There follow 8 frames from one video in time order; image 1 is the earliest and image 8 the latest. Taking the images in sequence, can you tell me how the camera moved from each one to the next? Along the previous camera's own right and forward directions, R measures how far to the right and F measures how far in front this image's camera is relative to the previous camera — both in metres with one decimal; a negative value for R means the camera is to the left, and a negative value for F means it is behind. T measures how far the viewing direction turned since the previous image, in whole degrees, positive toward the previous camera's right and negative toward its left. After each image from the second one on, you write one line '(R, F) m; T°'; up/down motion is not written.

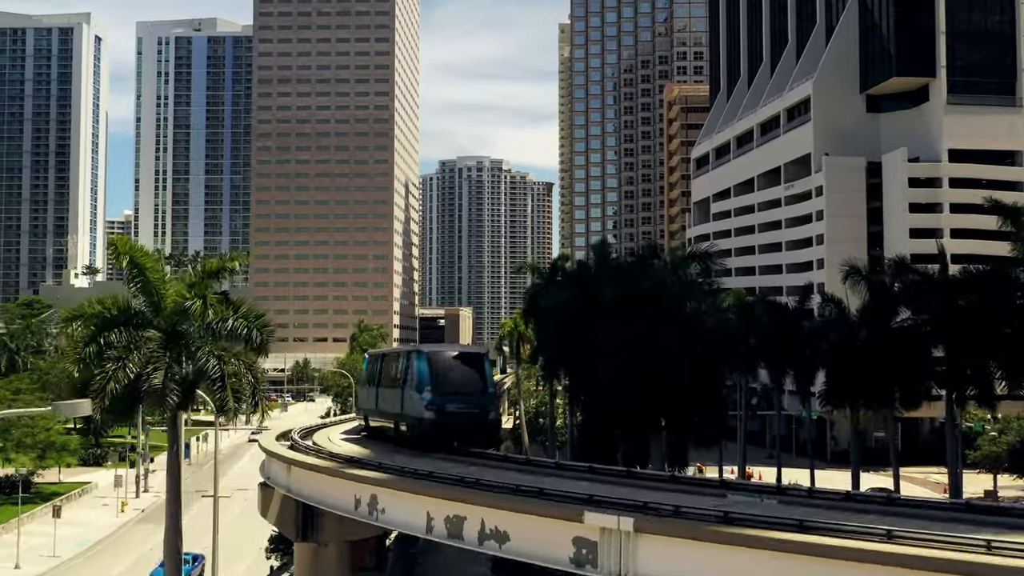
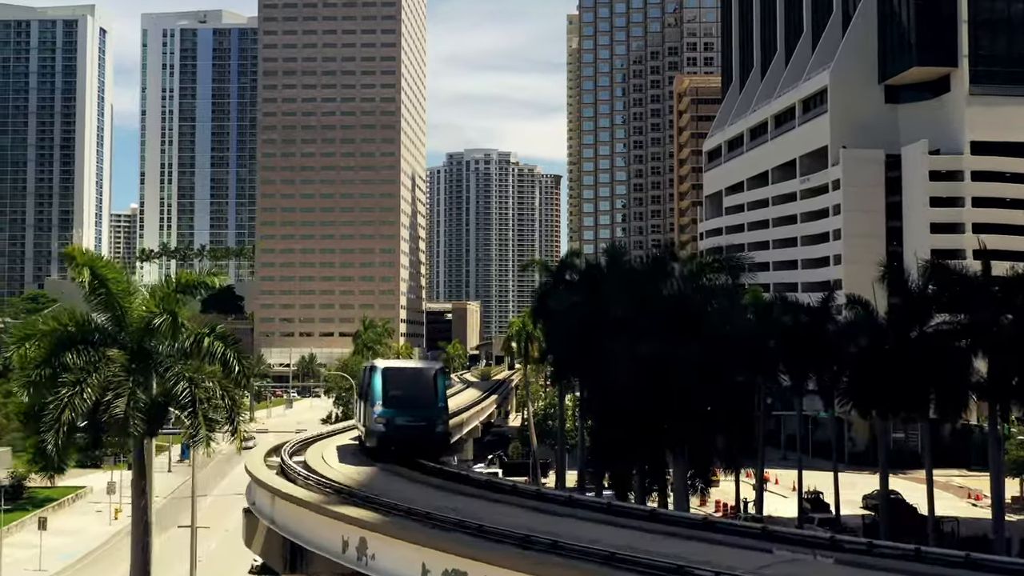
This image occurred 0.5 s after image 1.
(0.0, +2.1) m; 0°
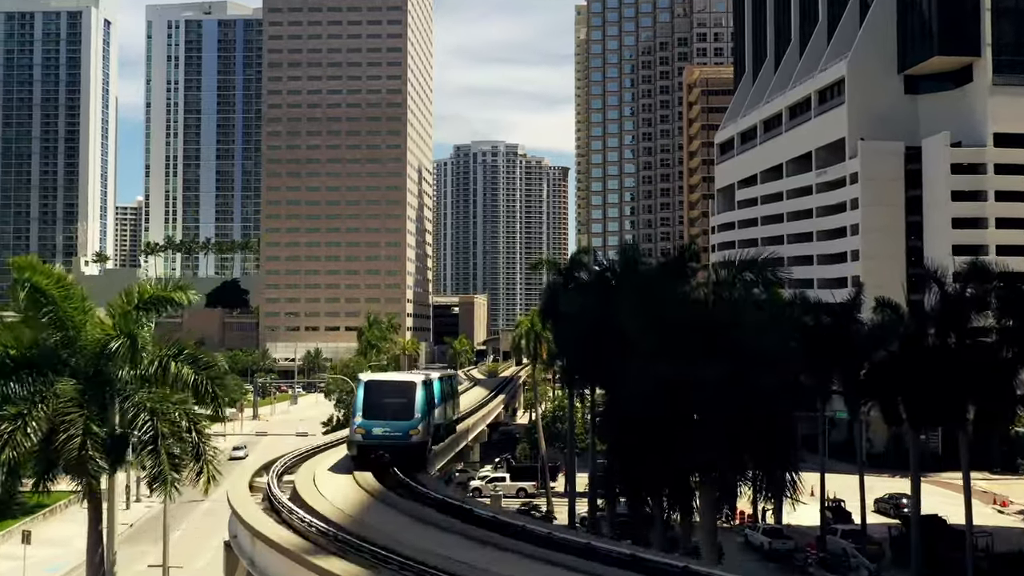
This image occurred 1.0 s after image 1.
(0.0, +2.1) m; 0°
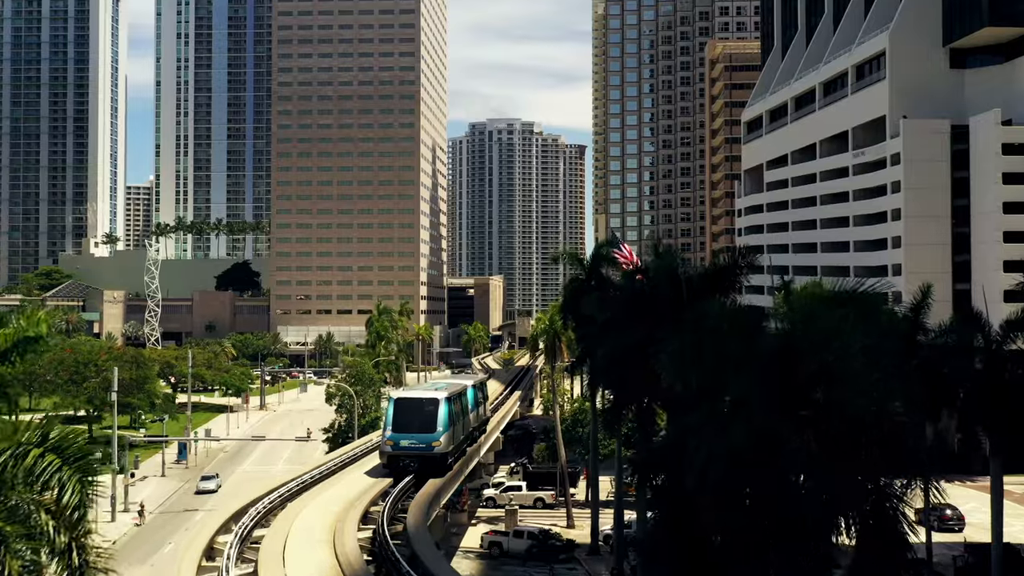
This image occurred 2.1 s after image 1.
(0.0, +4.7) m; -1°
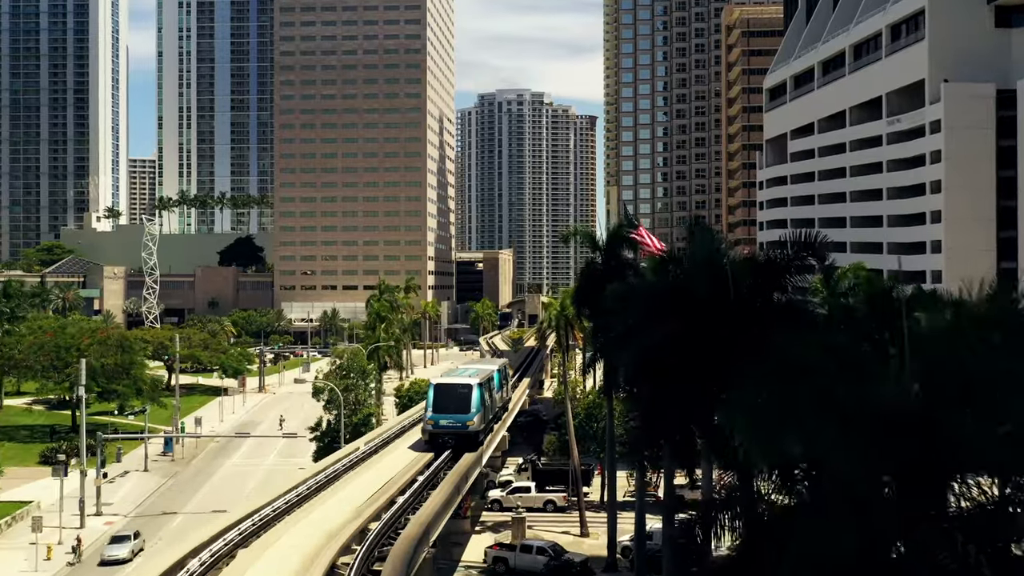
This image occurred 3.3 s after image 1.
(+0.1, +5.0) m; -1°
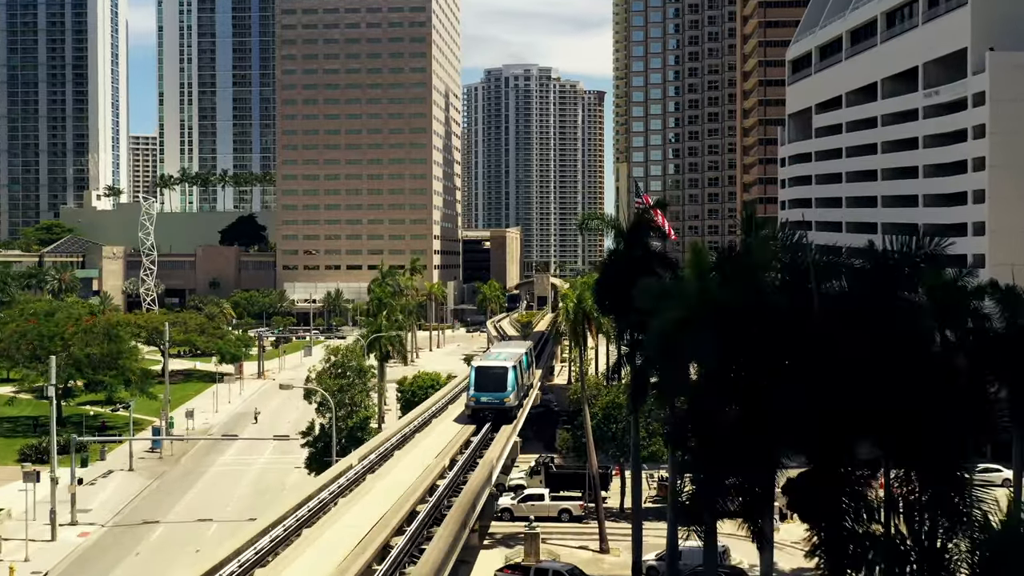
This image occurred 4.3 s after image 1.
(-0.2, +4.4) m; 0°
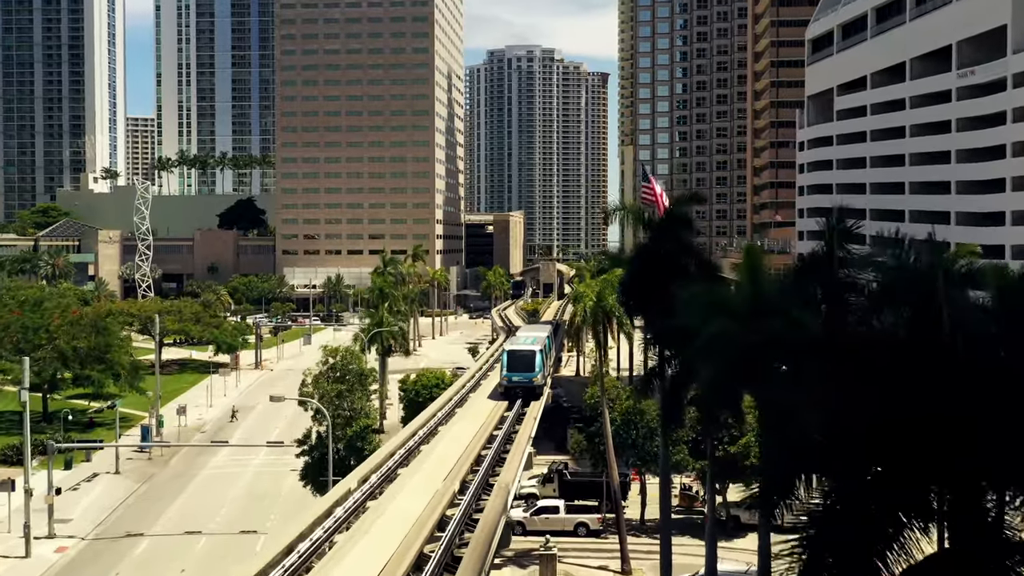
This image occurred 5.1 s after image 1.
(-0.4, +3.5) m; 0°
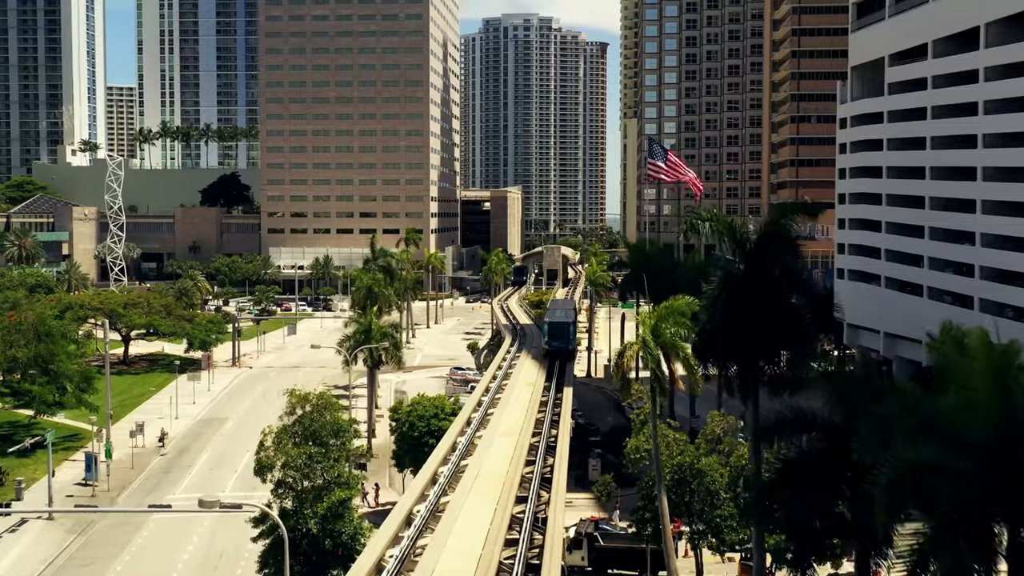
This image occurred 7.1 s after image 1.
(-0.9, +9.3) m; 0°
